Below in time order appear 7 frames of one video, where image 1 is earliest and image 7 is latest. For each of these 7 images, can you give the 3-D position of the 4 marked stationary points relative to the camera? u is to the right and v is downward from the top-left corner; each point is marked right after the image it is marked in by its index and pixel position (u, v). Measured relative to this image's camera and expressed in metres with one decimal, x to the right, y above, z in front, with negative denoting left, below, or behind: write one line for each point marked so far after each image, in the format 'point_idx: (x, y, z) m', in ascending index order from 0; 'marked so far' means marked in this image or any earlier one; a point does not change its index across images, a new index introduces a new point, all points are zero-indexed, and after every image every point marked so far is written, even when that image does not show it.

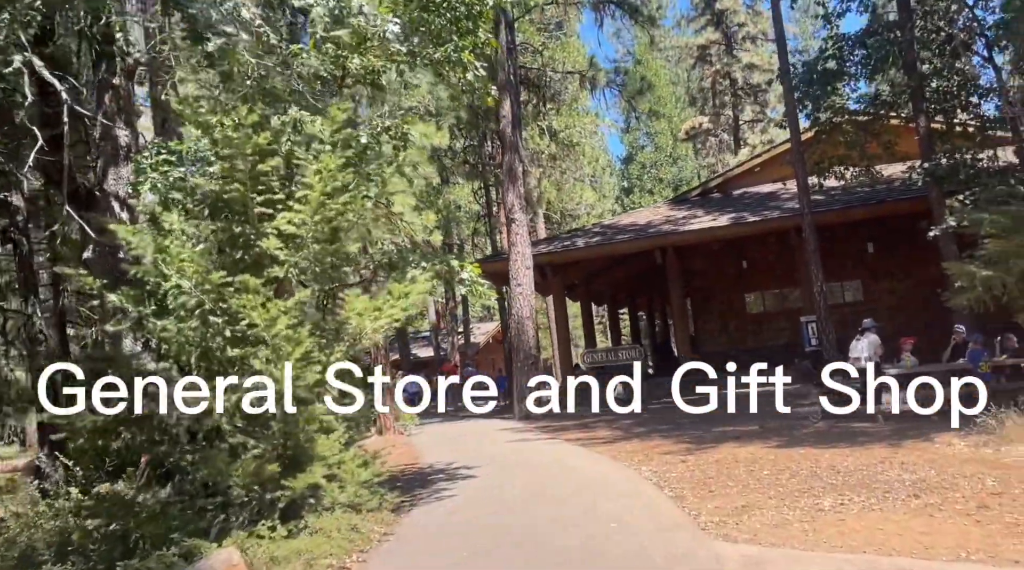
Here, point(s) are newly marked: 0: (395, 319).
0: (-0.9, -0.2, +7.0) m
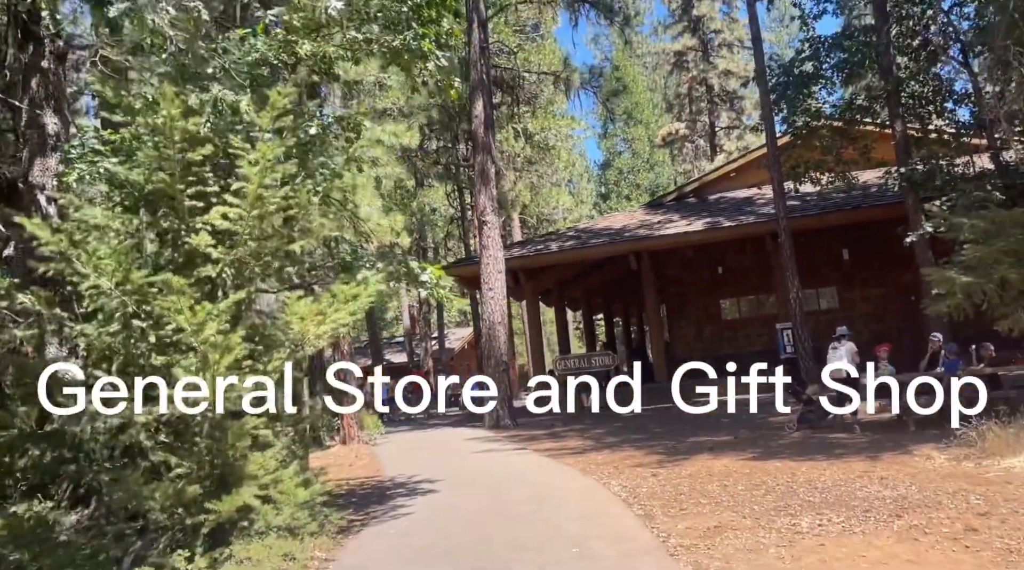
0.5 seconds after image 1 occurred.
0: (-1.2, -0.3, +6.4) m
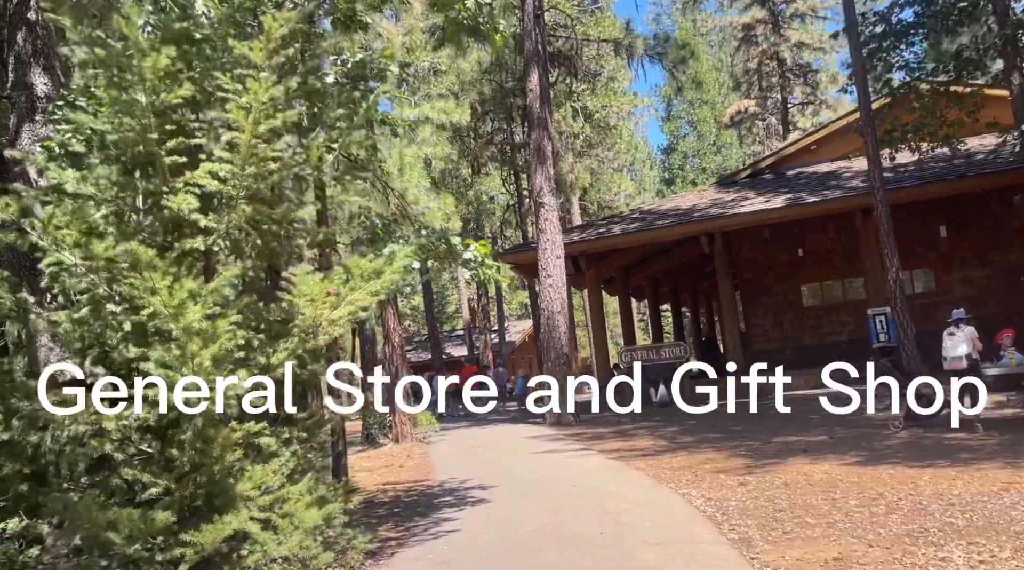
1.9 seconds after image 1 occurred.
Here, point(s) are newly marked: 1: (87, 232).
0: (-0.8, -0.1, +5.2) m
1: (-2.1, +0.3, +4.6) m
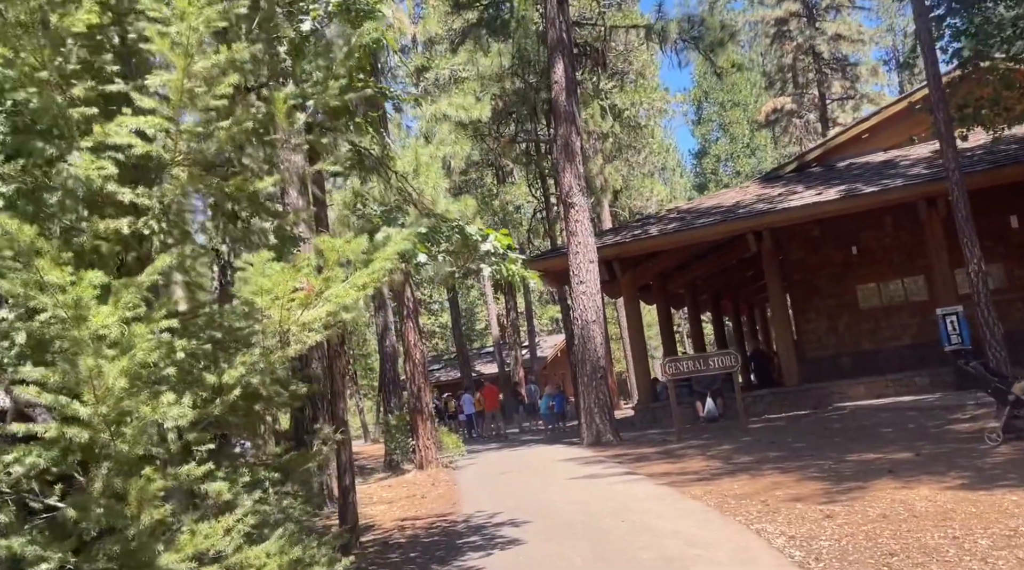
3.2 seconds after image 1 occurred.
0: (-0.7, -0.1, +3.9) m
1: (-2.0, +0.3, +3.3) m
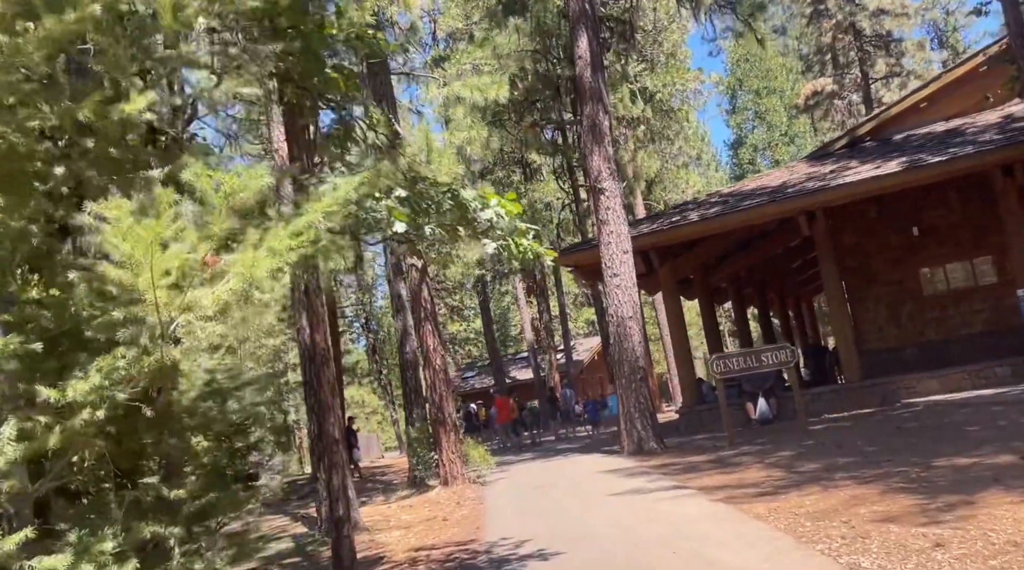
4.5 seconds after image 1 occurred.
0: (-0.7, 0.0, +2.7) m
1: (-2.1, +0.3, +2.1) m
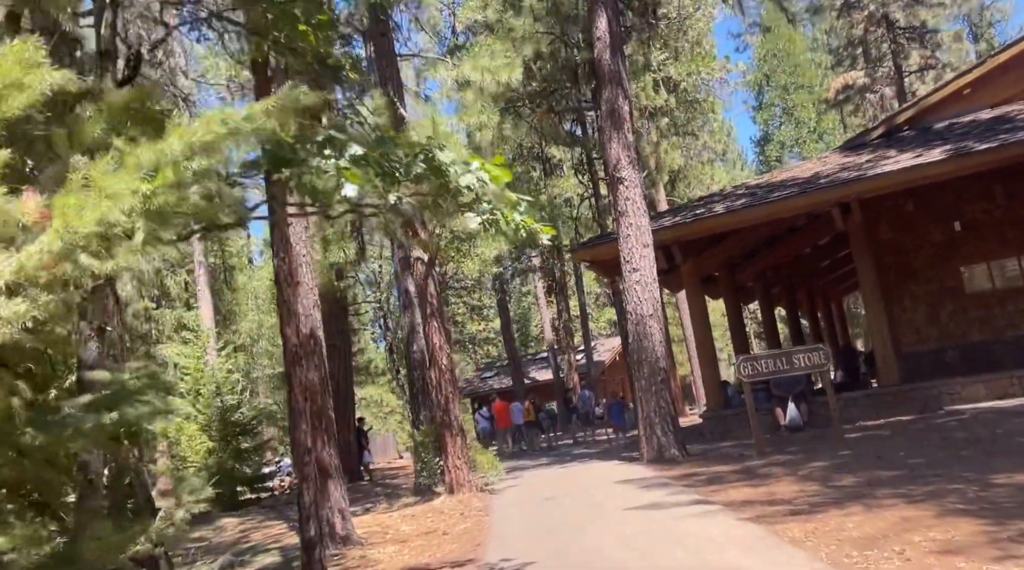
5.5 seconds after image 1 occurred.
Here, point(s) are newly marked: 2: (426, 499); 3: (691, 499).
0: (-0.8, +0.1, +1.8) m
1: (-2.2, +0.4, +1.3) m
2: (-1.2, -2.9, +12.5) m
3: (+1.7, -2.0, +8.7) m
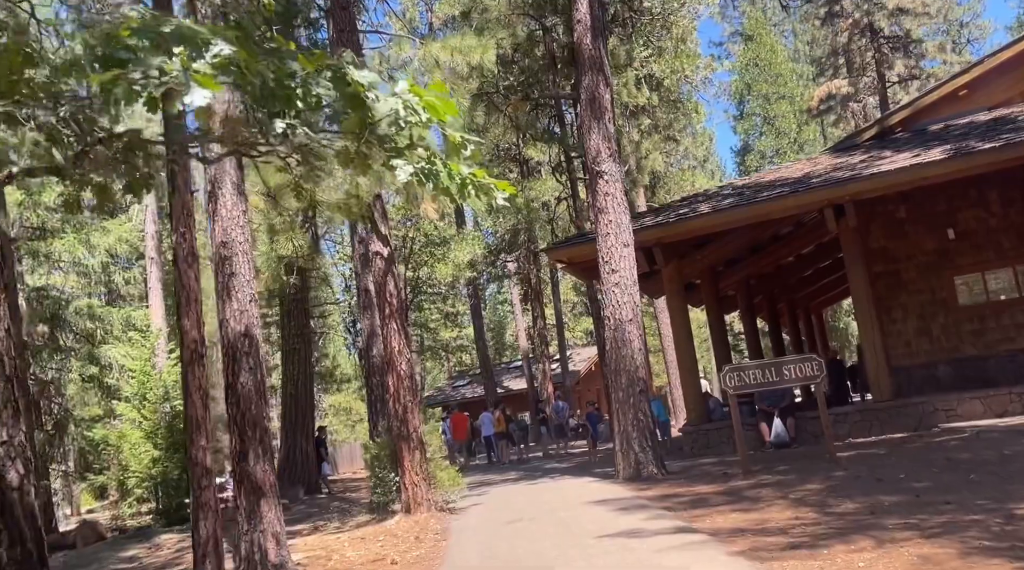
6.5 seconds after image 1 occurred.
0: (-1.0, +0.2, +0.8) m
1: (-2.3, +0.6, +0.3) m
2: (-1.6, -2.9, +11.4) m
3: (+1.3, -2.0, +7.7) m
